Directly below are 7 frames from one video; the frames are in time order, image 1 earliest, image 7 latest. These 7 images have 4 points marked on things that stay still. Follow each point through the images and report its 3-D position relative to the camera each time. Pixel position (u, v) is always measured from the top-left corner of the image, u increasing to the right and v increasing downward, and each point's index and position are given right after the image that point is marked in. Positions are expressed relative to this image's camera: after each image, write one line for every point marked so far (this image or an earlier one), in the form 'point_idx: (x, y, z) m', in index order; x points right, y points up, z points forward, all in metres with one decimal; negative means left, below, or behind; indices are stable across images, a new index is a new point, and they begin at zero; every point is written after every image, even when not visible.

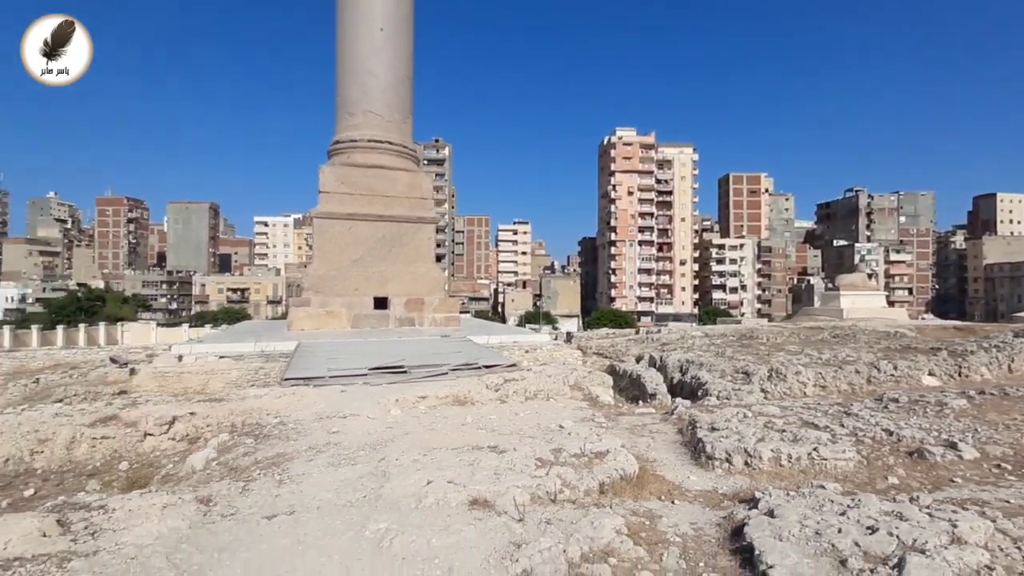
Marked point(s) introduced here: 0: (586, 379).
0: (+1.1, -1.4, +7.4) m
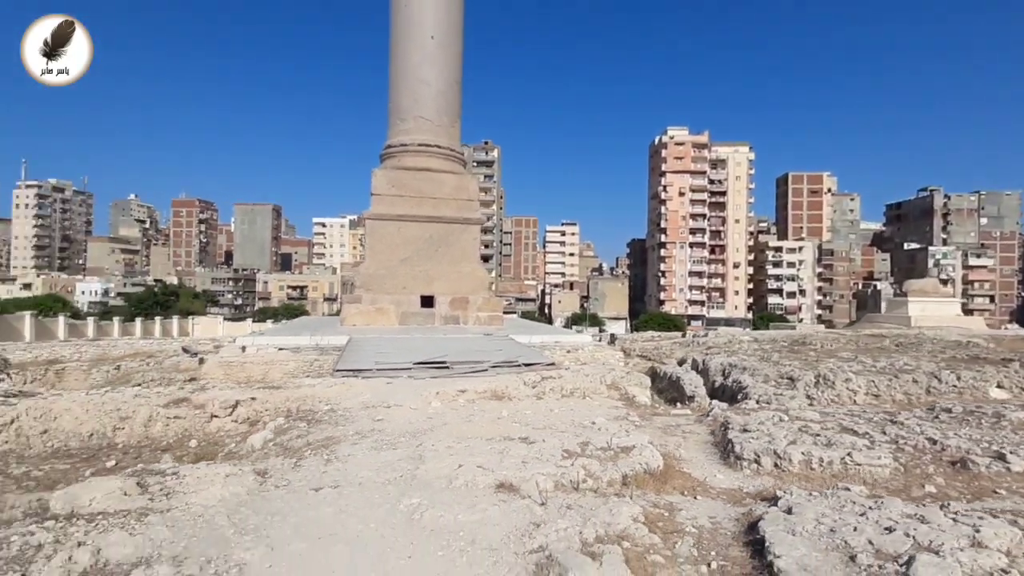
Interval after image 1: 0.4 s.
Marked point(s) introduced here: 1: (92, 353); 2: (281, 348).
0: (+1.7, -1.4, +7.5) m
1: (-11.3, -1.8, +13.3) m
2: (-4.5, -1.2, +9.8) m
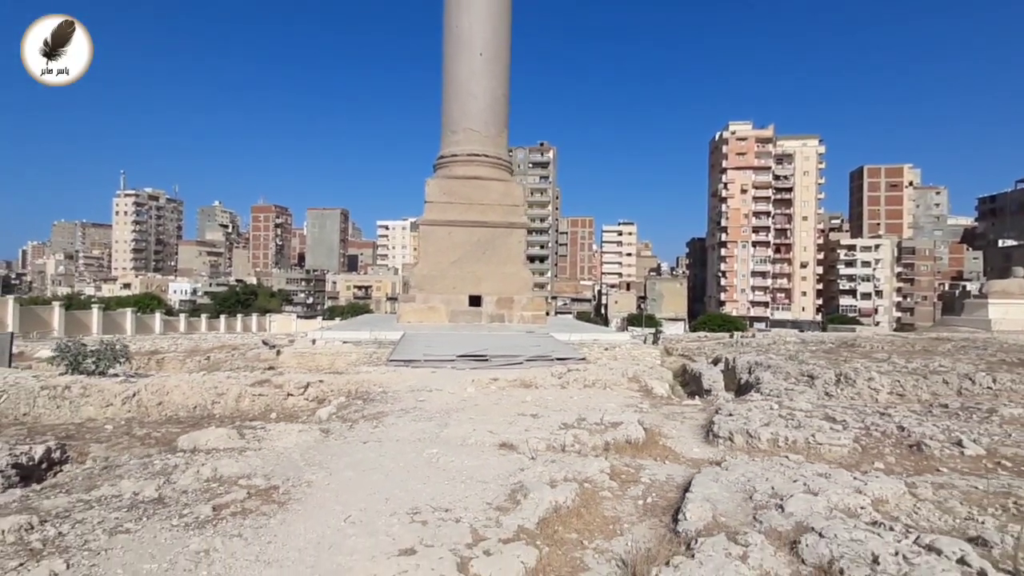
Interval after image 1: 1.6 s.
0: (+2.2, -1.4, +8.1) m
1: (-10.1, -1.8, +15.4) m
2: (-3.7, -1.2, +11.1) m
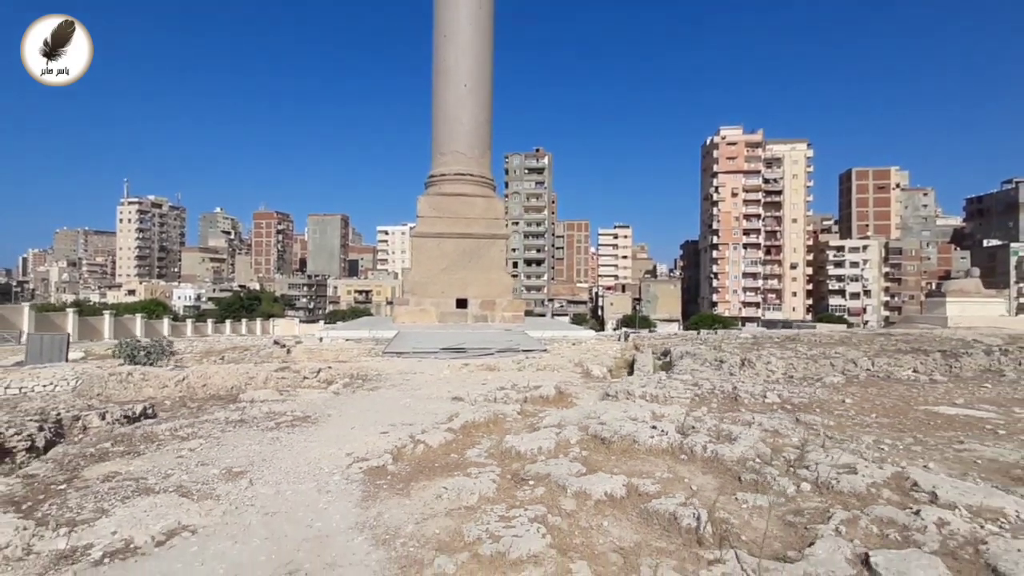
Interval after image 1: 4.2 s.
0: (+1.6, -1.5, +10.1) m
1: (-10.7, -2.0, +17.4) m
2: (-4.3, -1.3, +13.2) m
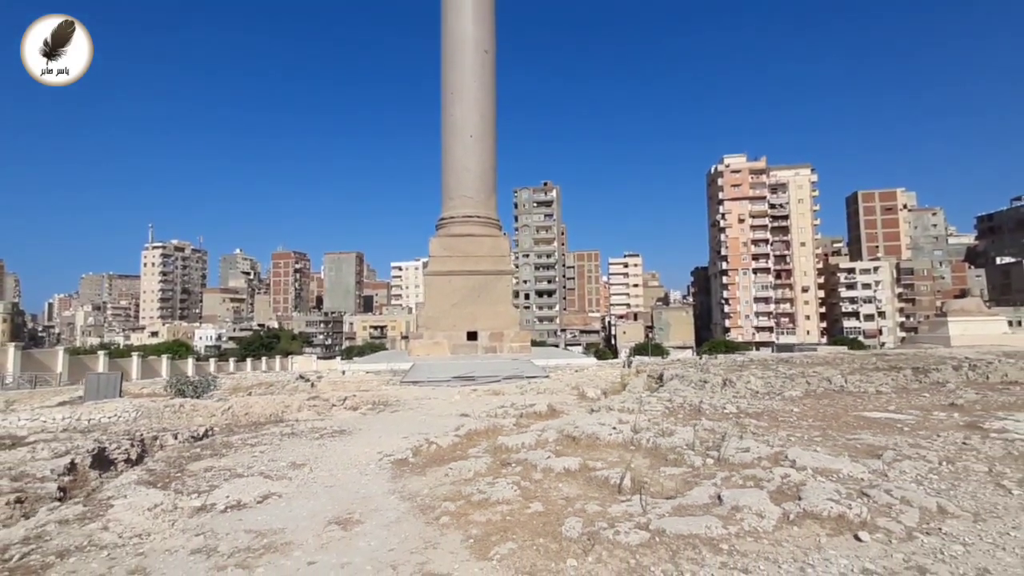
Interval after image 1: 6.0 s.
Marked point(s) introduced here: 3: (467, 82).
0: (+1.7, -2.2, +11.3) m
1: (-10.4, -3.5, +18.8) m
2: (-4.1, -2.4, +14.5) m
3: (-1.5, +7.0, +16.9) m
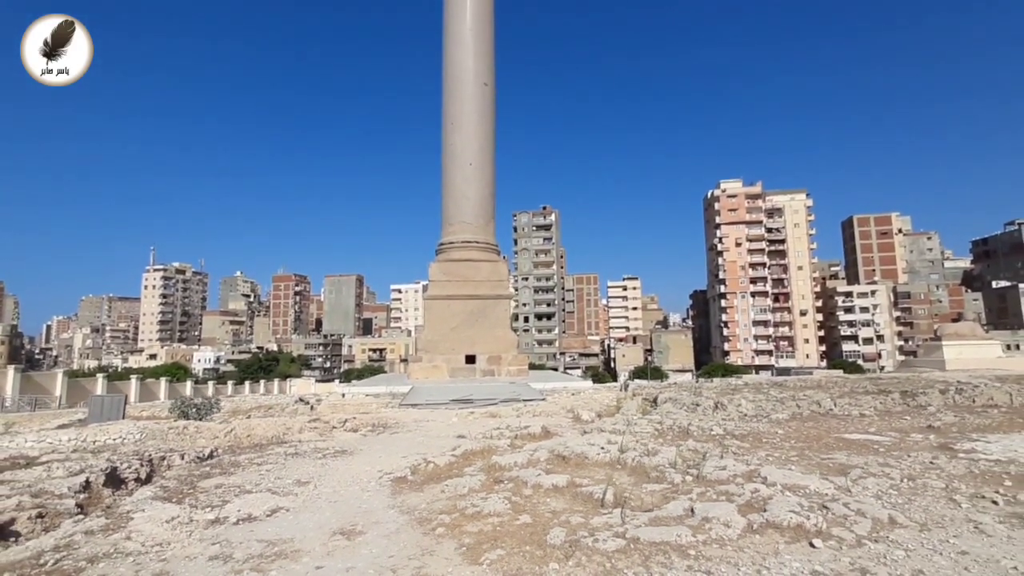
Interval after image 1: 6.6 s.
0: (+1.6, -2.7, +11.6) m
1: (-10.4, -4.4, +19.0) m
2: (-4.2, -3.1, +14.7) m
3: (-1.6, +6.1, +17.6) m
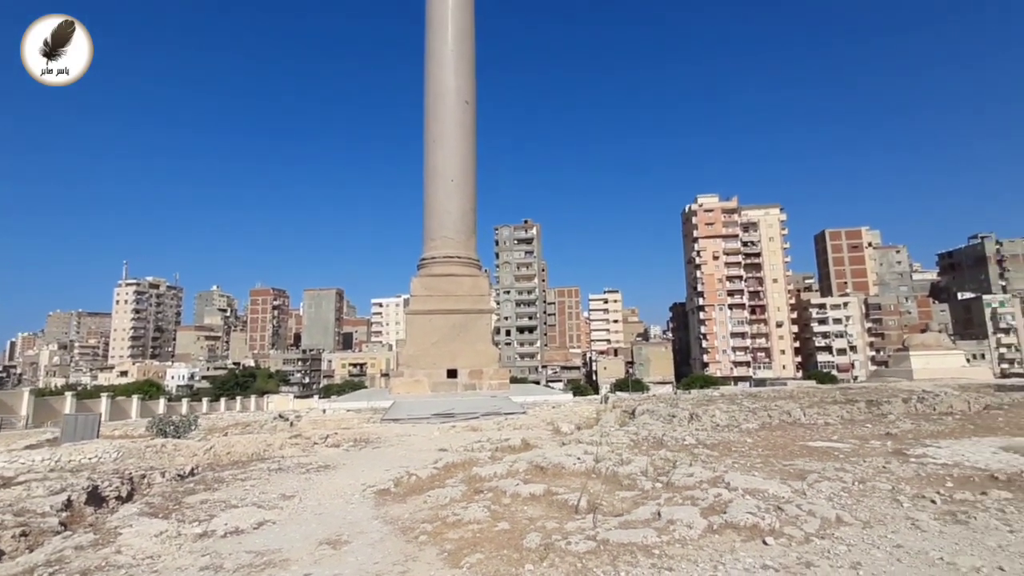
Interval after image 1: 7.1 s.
0: (+1.1, -3.1, +11.8) m
1: (-11.1, -5.0, +18.7) m
2: (-4.8, -3.6, +14.7) m
3: (-2.3, +5.6, +17.9) m
